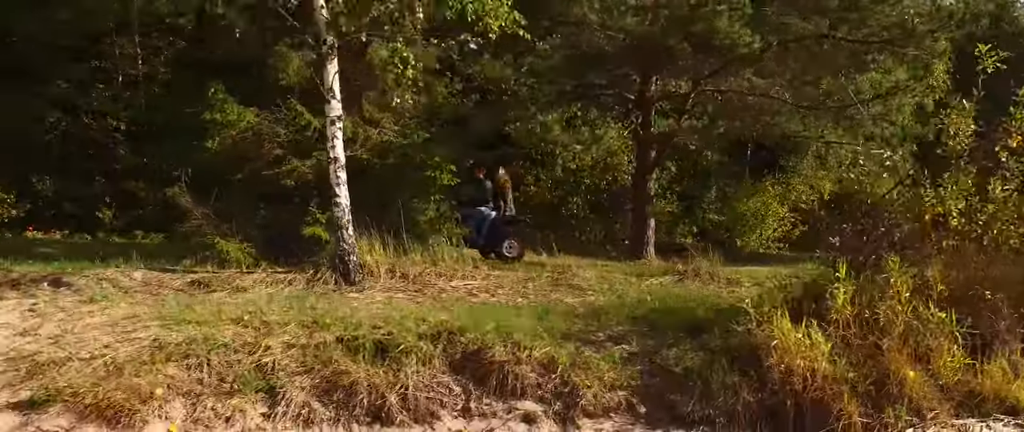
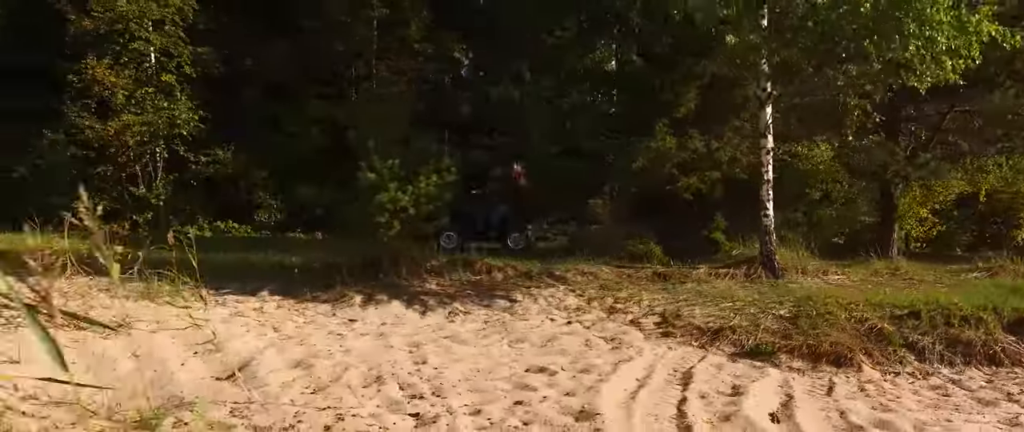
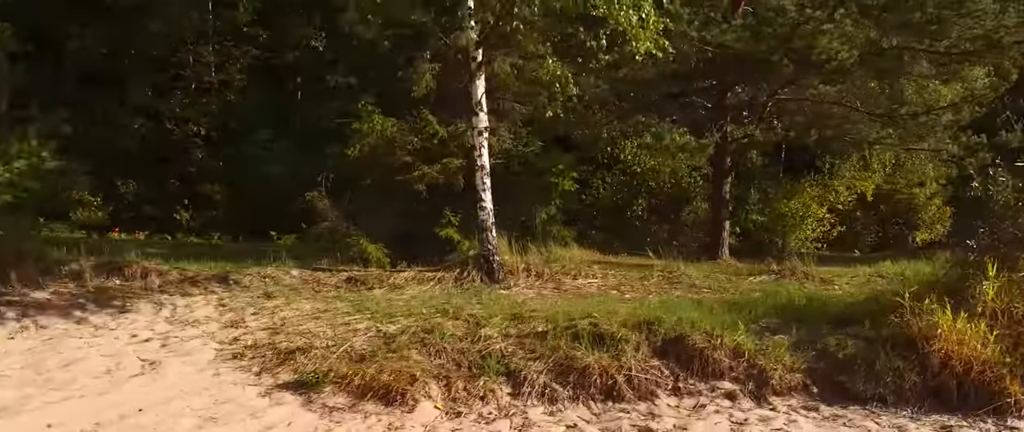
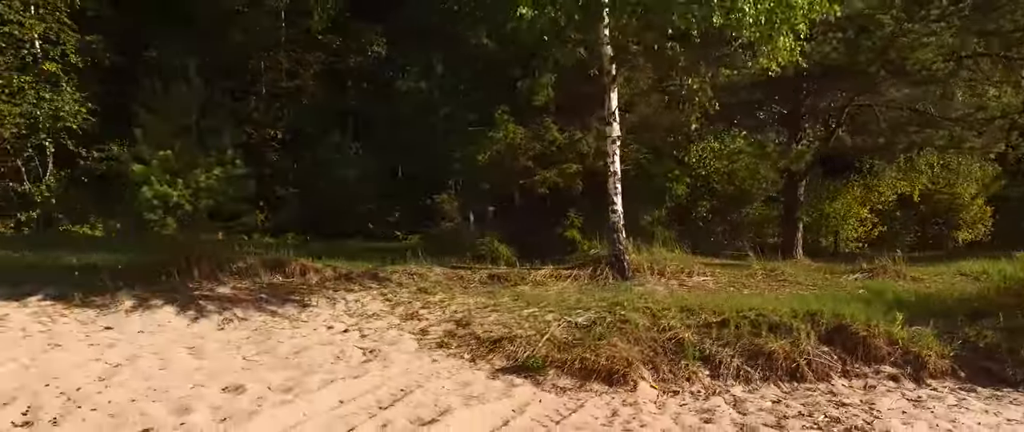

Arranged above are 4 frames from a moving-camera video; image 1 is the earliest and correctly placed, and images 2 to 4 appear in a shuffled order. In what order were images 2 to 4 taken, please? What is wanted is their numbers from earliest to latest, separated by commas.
3, 4, 2
